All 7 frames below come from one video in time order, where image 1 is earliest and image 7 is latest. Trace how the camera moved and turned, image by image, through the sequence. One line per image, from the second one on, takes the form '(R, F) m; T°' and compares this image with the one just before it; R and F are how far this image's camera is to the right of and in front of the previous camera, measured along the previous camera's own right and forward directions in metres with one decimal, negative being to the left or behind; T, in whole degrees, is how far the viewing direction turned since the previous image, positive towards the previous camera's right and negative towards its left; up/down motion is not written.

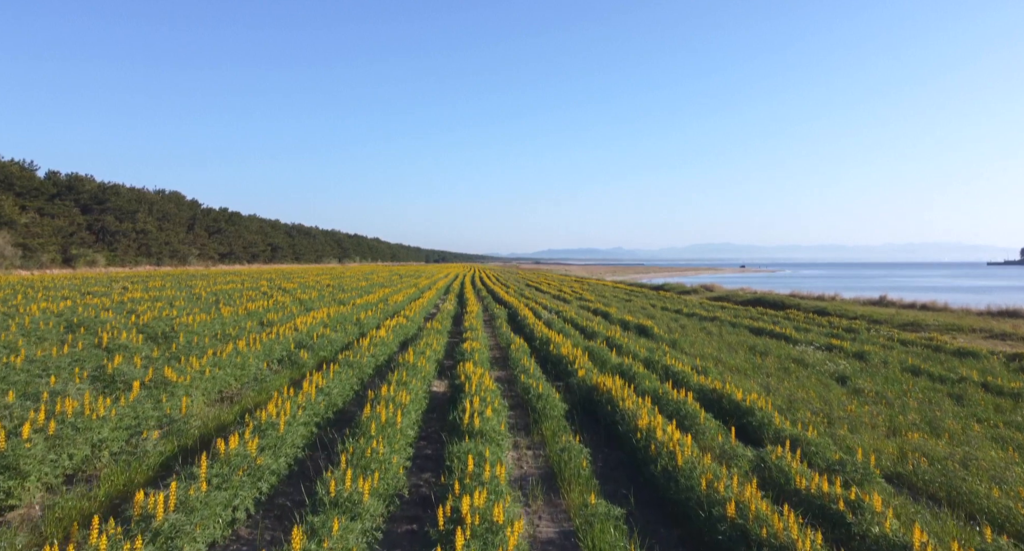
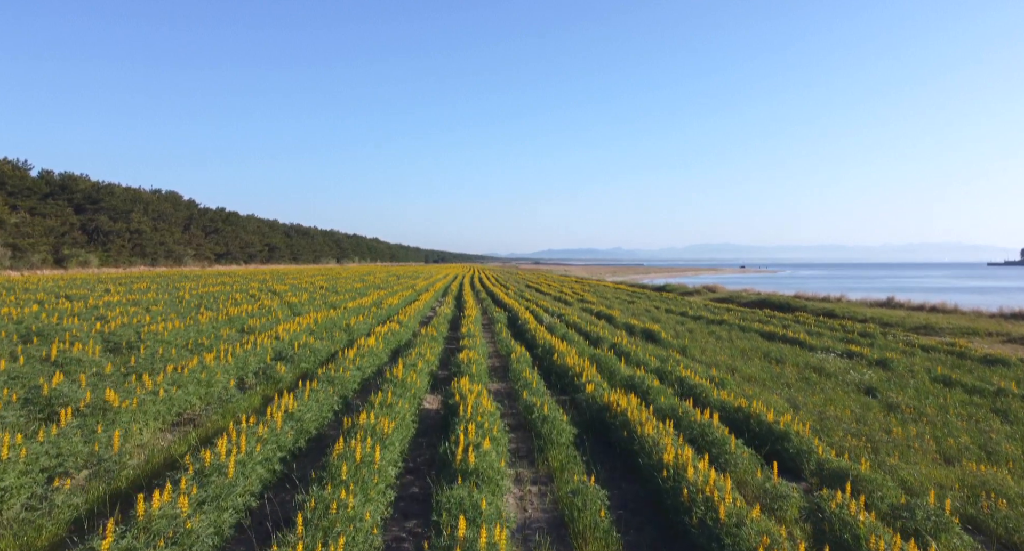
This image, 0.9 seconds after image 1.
(0.0, +1.0) m; 0°
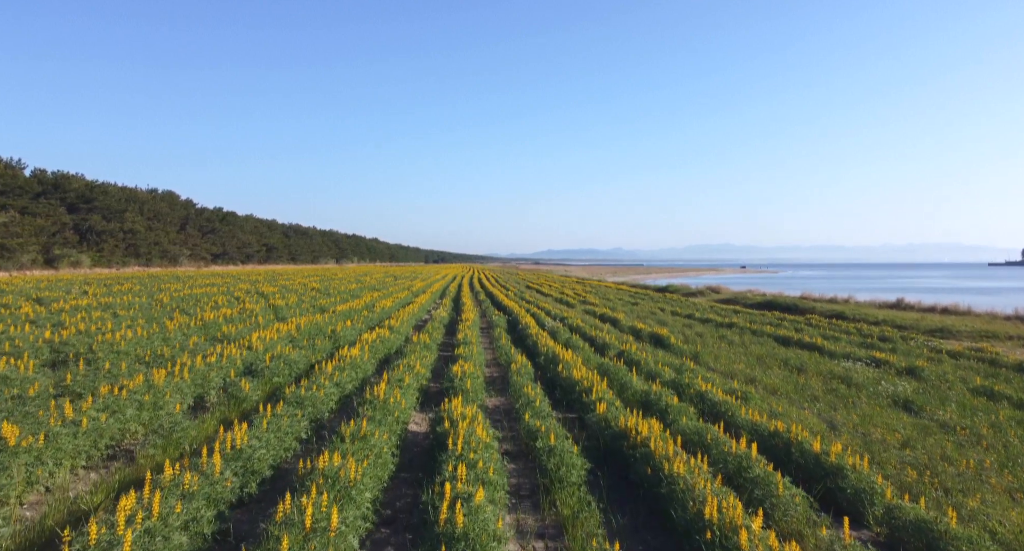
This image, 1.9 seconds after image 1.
(0.0, +1.2) m; 0°
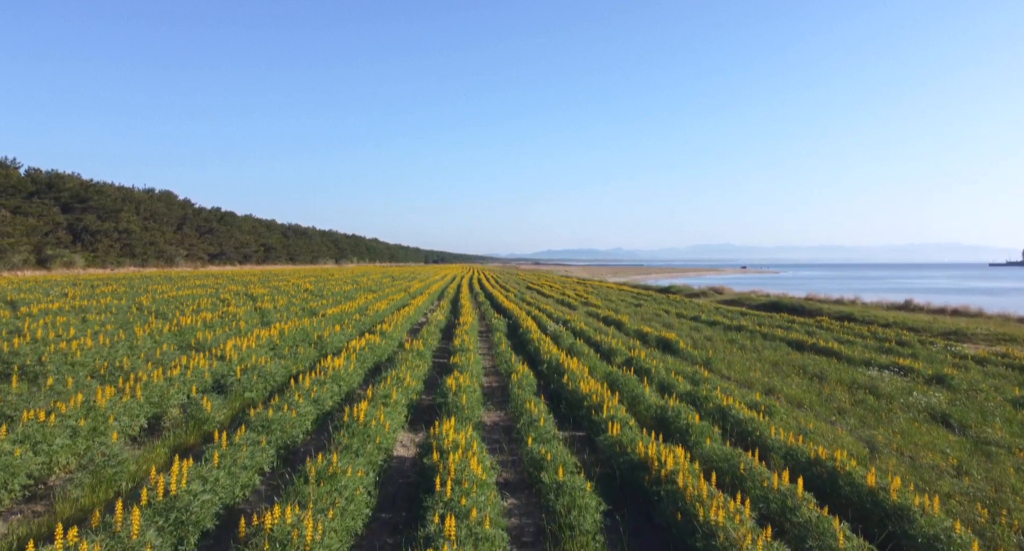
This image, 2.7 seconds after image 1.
(0.0, +1.0) m; 0°
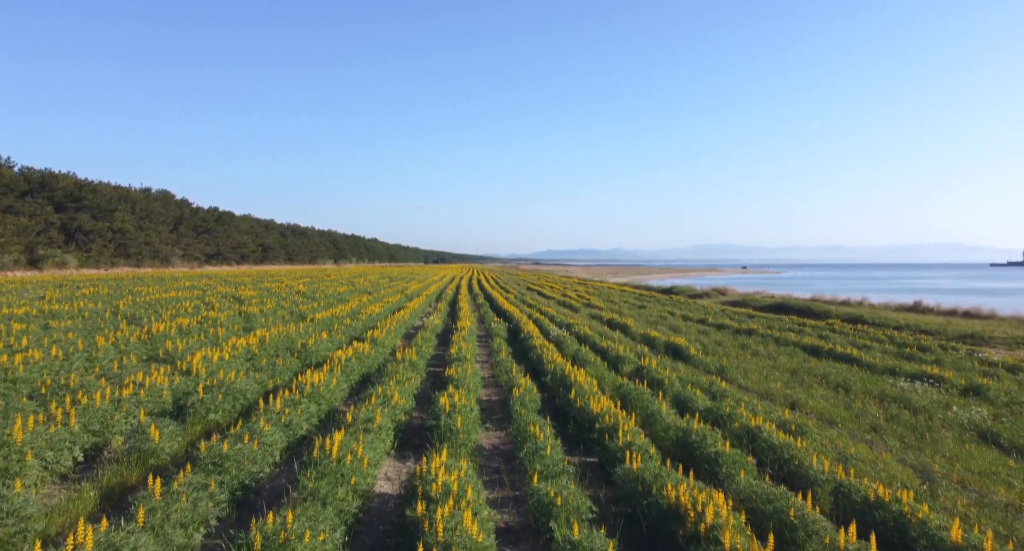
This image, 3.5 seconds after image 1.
(0.0, +1.0) m; 0°
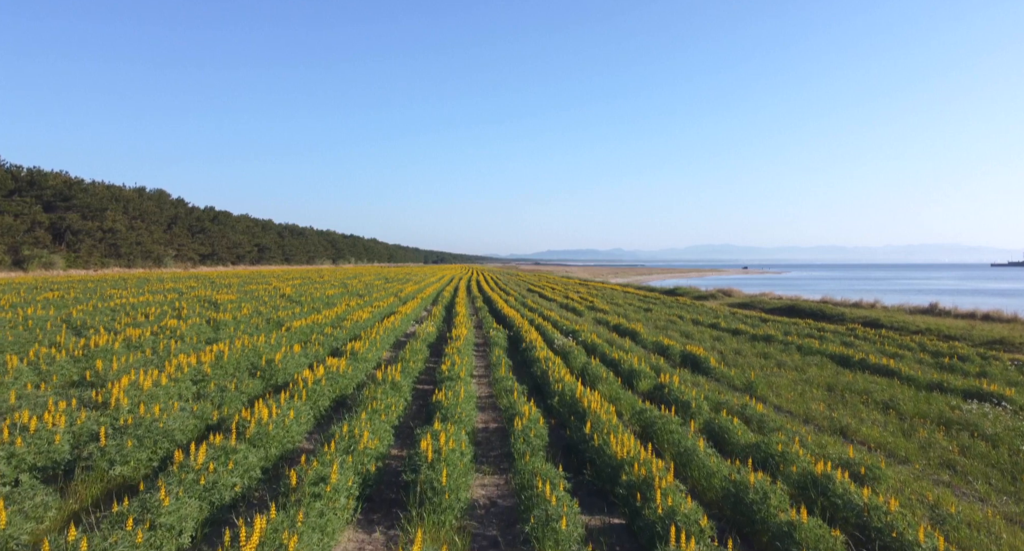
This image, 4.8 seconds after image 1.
(0.0, +1.7) m; 0°
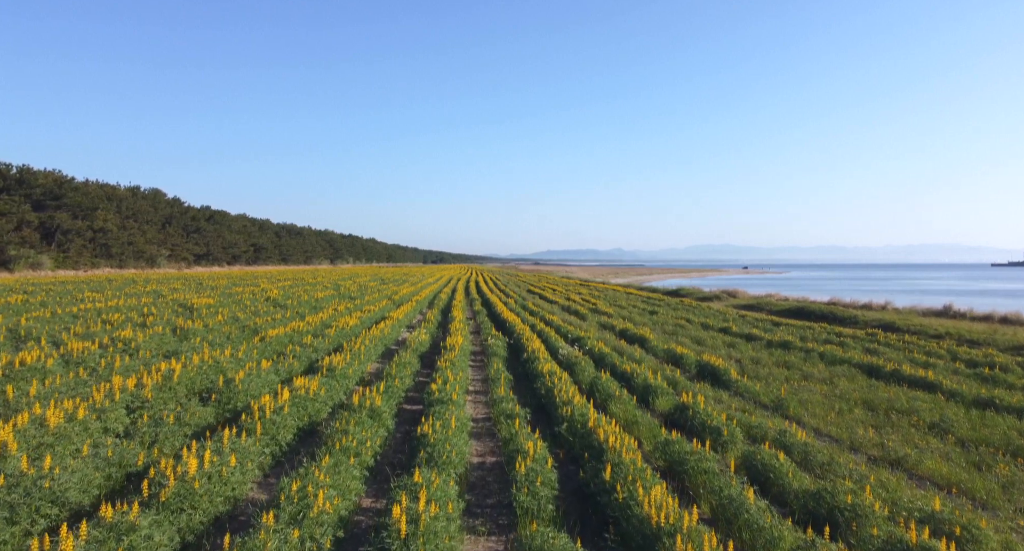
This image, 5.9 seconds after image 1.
(0.0, +1.5) m; 0°
